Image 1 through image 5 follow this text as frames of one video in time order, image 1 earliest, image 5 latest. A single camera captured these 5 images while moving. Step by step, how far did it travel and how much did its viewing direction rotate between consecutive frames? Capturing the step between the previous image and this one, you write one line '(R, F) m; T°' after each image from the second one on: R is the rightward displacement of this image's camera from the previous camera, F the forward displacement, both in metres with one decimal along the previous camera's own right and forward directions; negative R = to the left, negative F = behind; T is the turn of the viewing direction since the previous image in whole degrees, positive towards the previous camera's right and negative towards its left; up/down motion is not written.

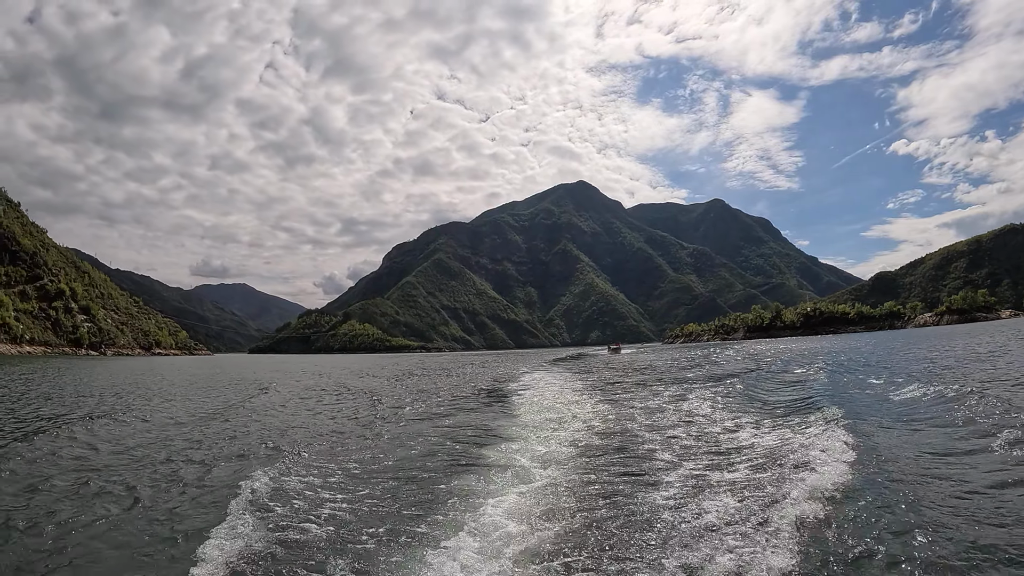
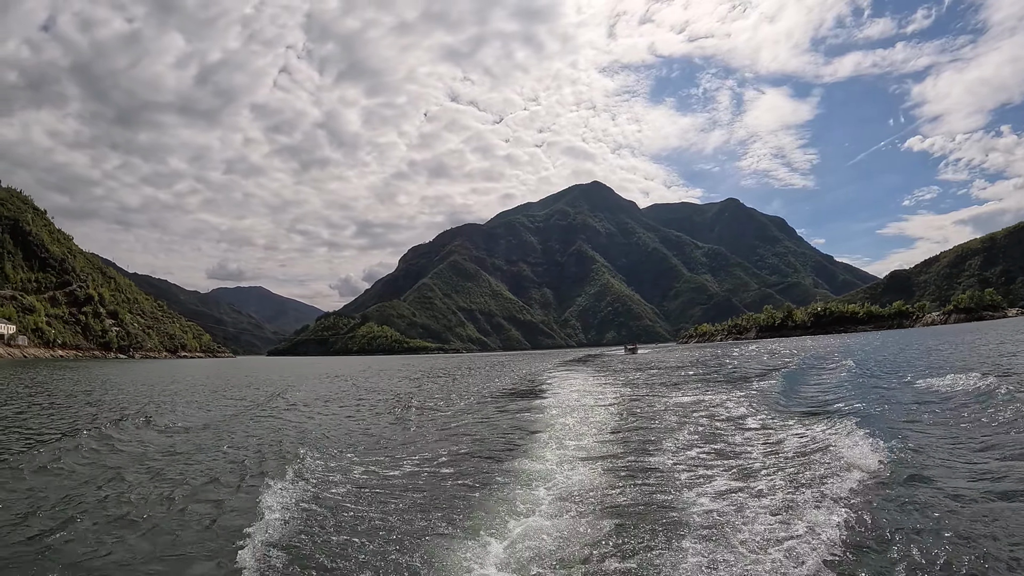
(-1.2, 0.0) m; -1°
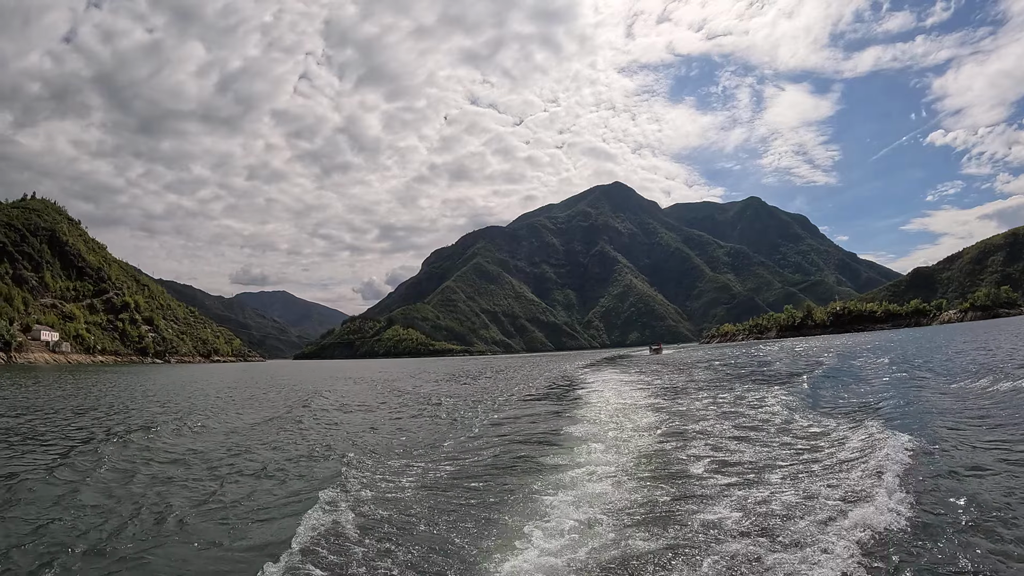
(-1.8, 0.0) m; -1°
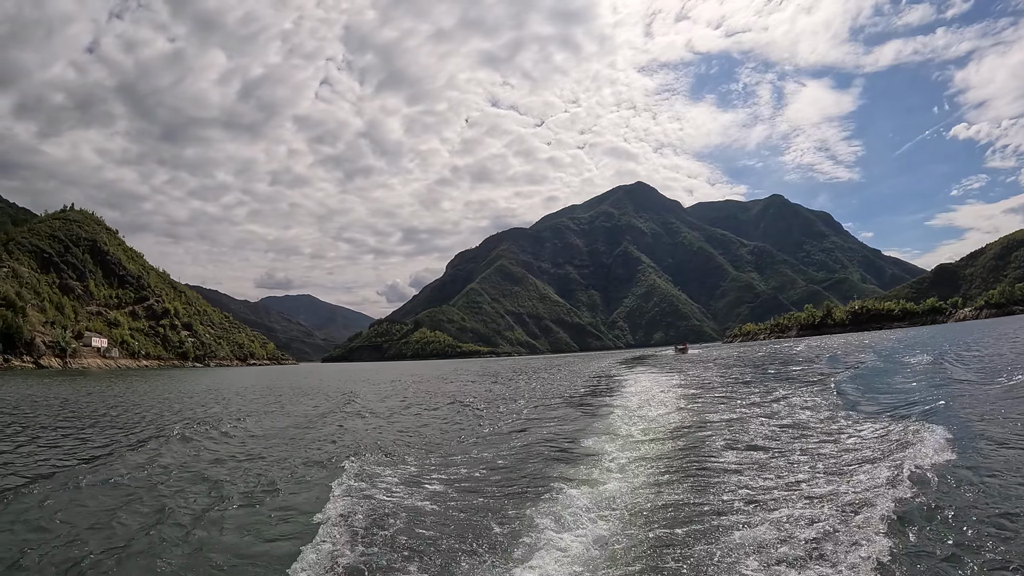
(-1.9, -0.2) m; -1°
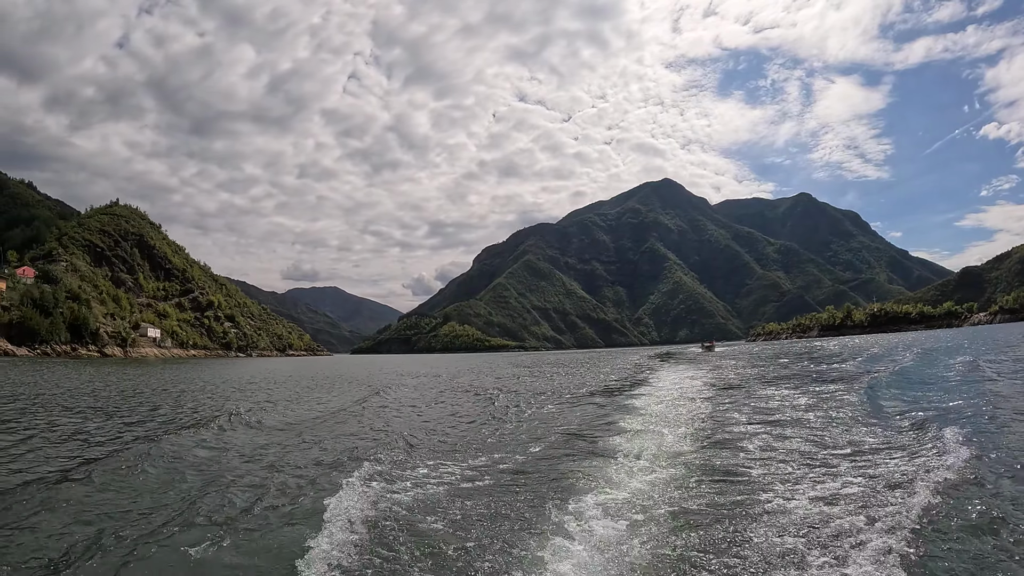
(-2.1, -0.5) m; -1°
